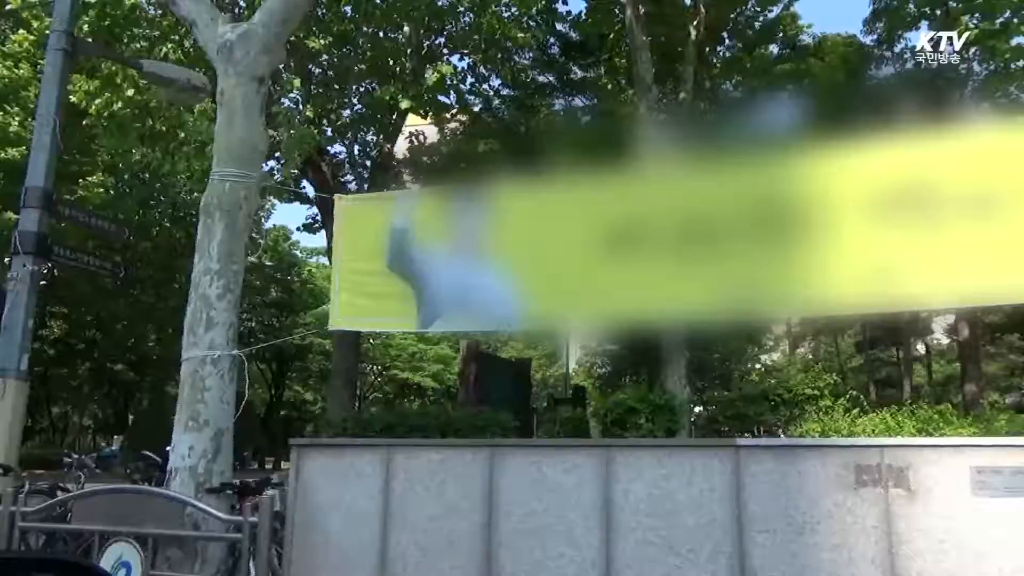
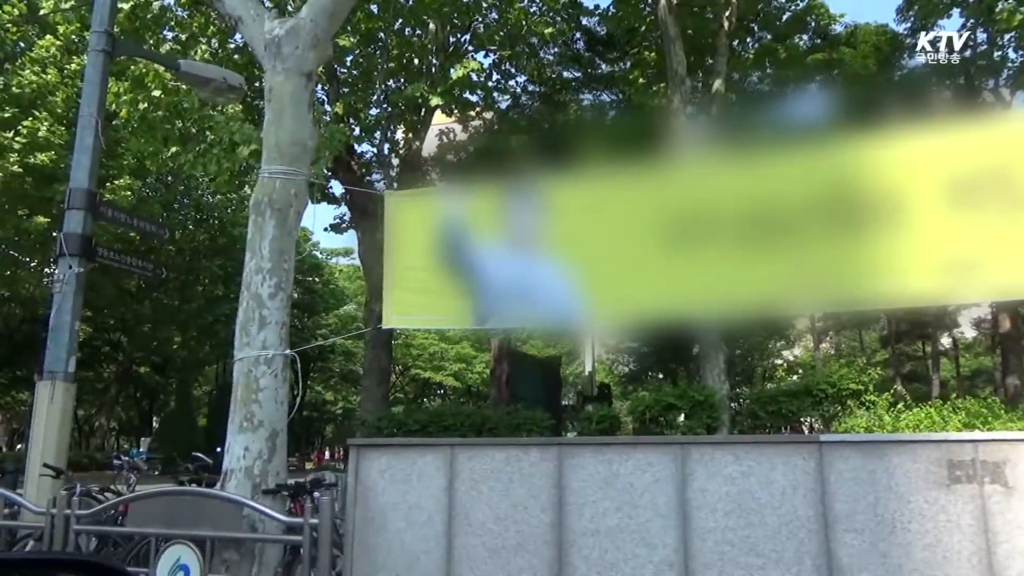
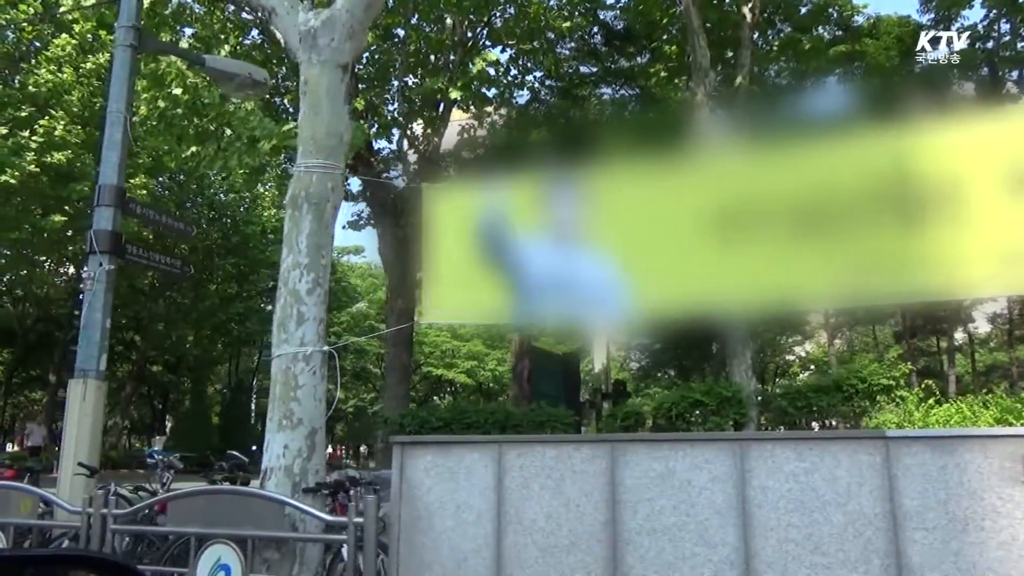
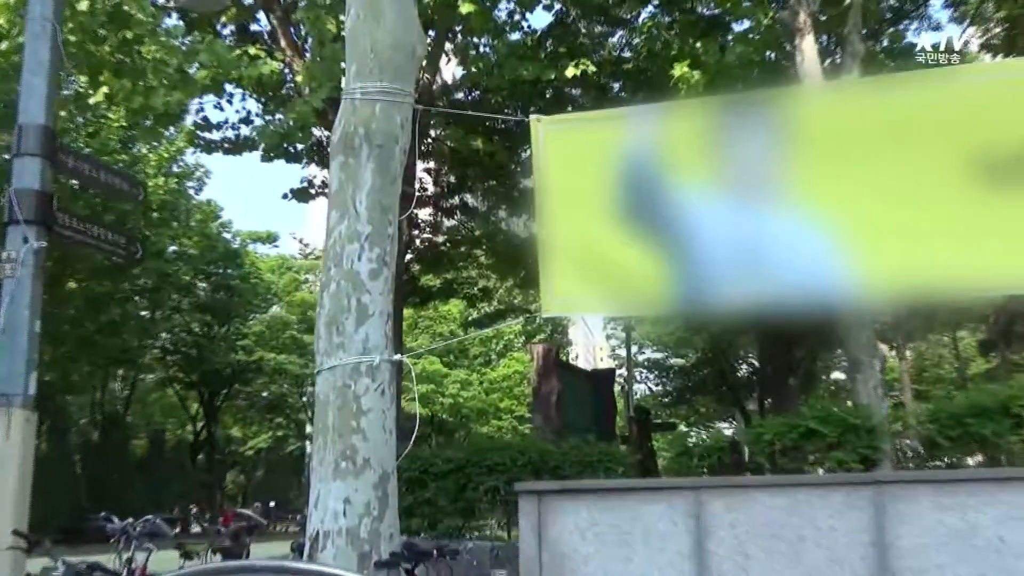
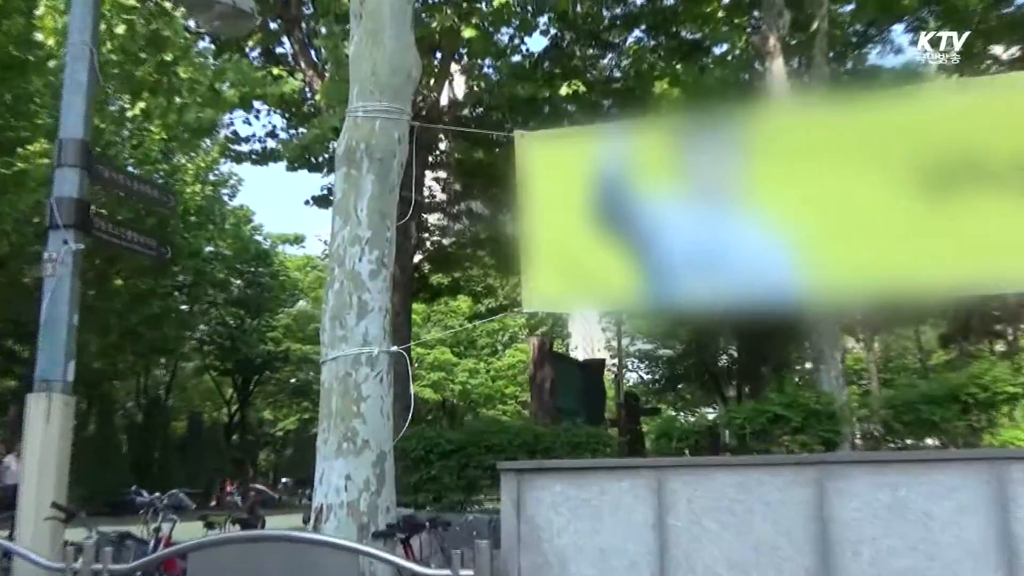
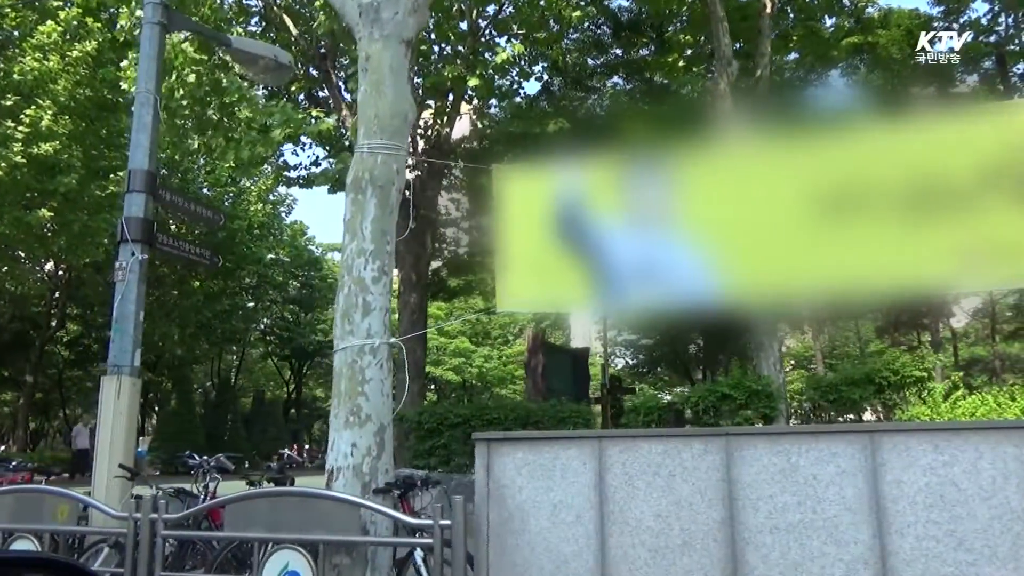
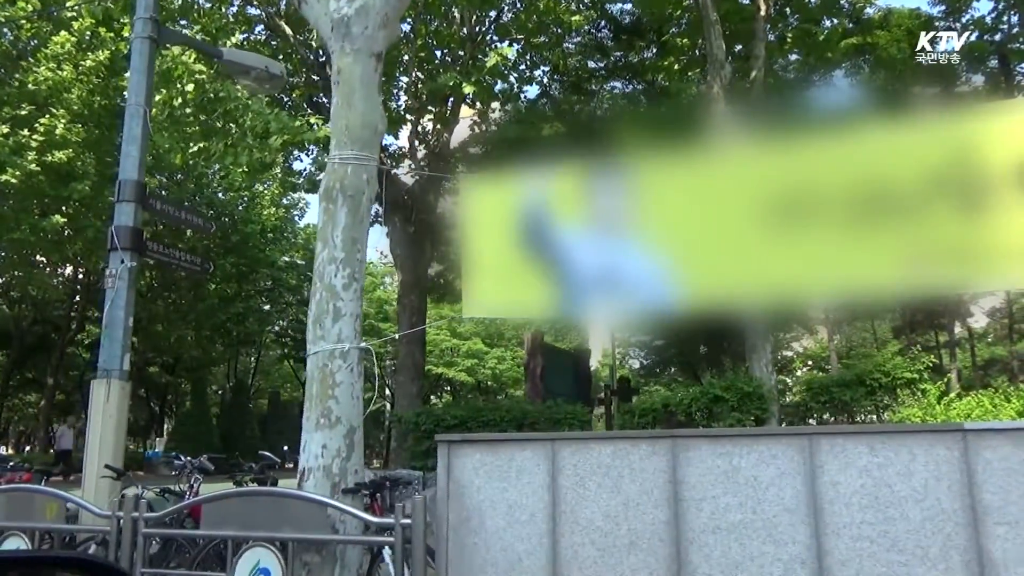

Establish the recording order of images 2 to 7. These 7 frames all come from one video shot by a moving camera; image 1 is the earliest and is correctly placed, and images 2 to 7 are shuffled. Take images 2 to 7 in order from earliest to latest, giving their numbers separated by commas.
2, 3, 7, 6, 5, 4
